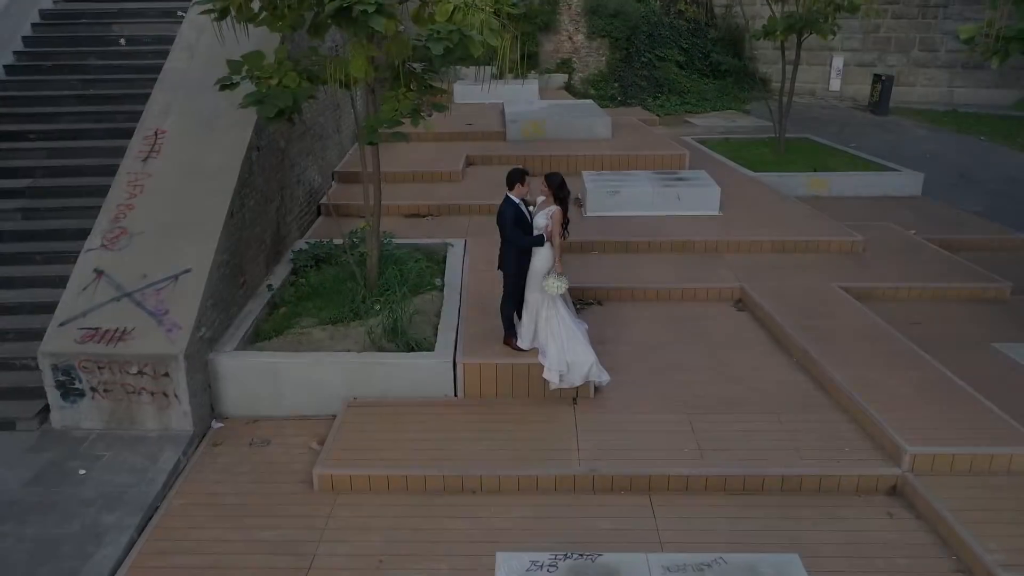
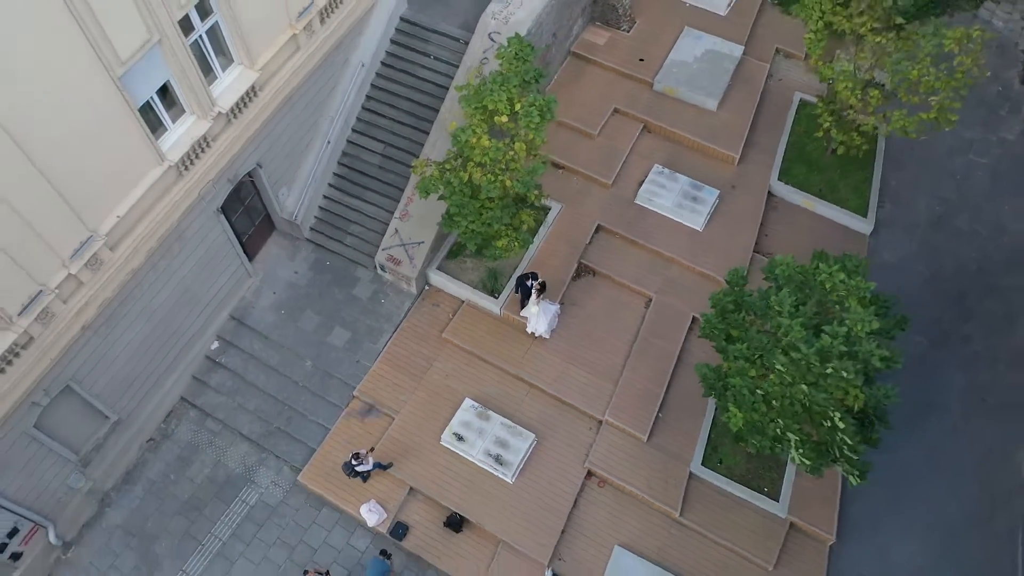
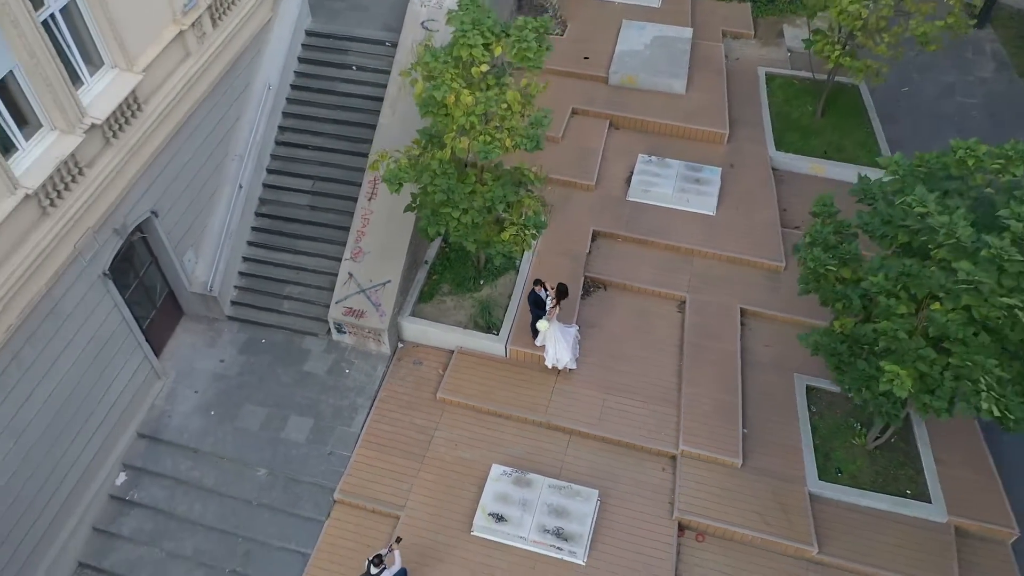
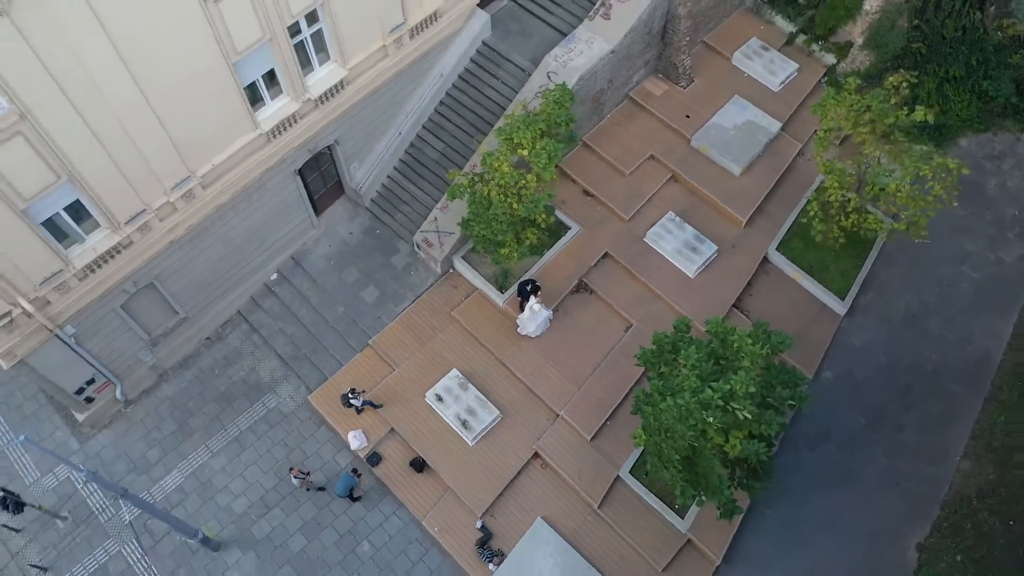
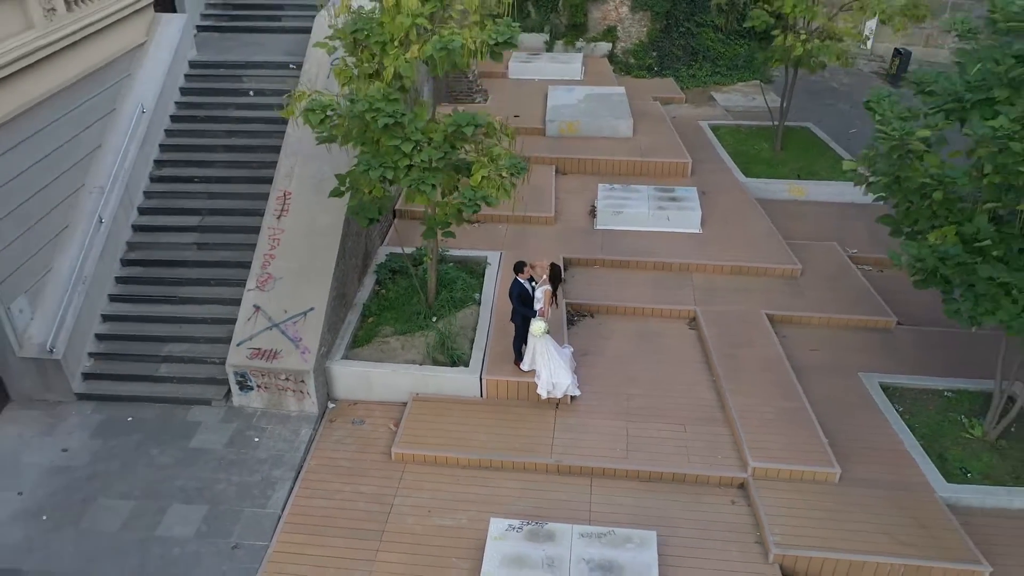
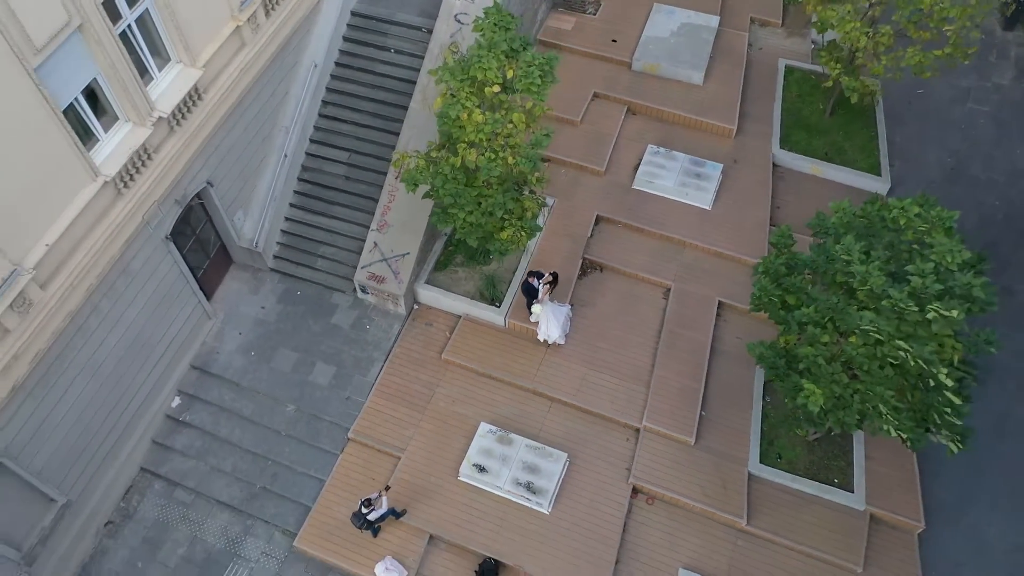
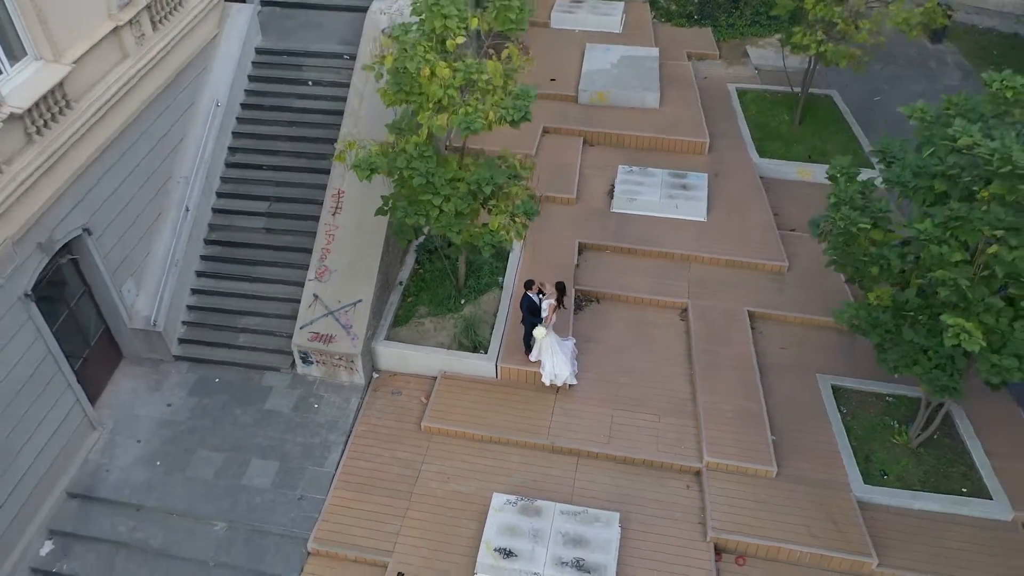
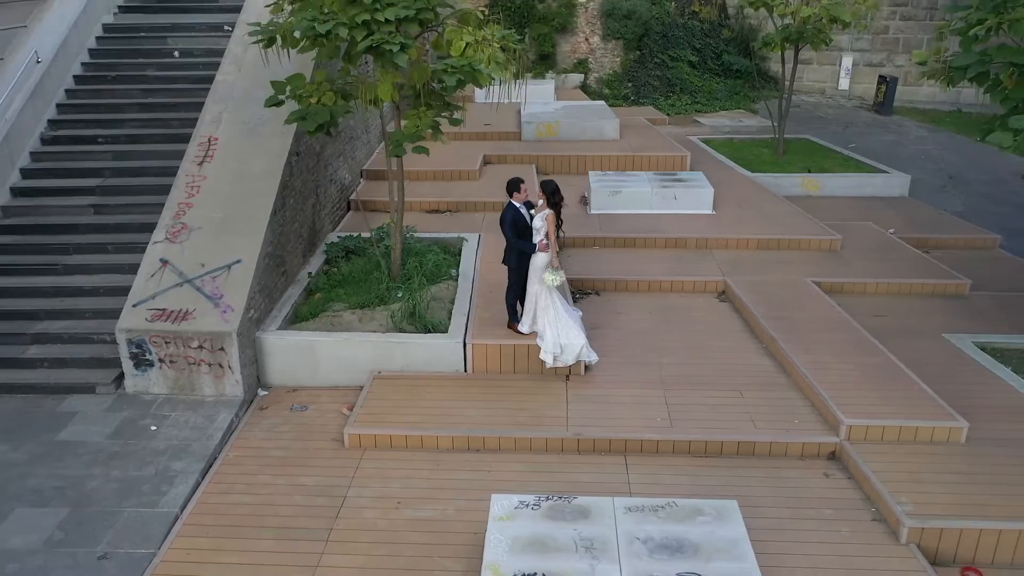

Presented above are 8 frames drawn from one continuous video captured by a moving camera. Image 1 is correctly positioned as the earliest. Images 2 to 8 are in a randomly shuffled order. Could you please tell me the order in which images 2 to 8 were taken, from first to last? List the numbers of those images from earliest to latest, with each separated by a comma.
8, 5, 7, 3, 6, 2, 4
